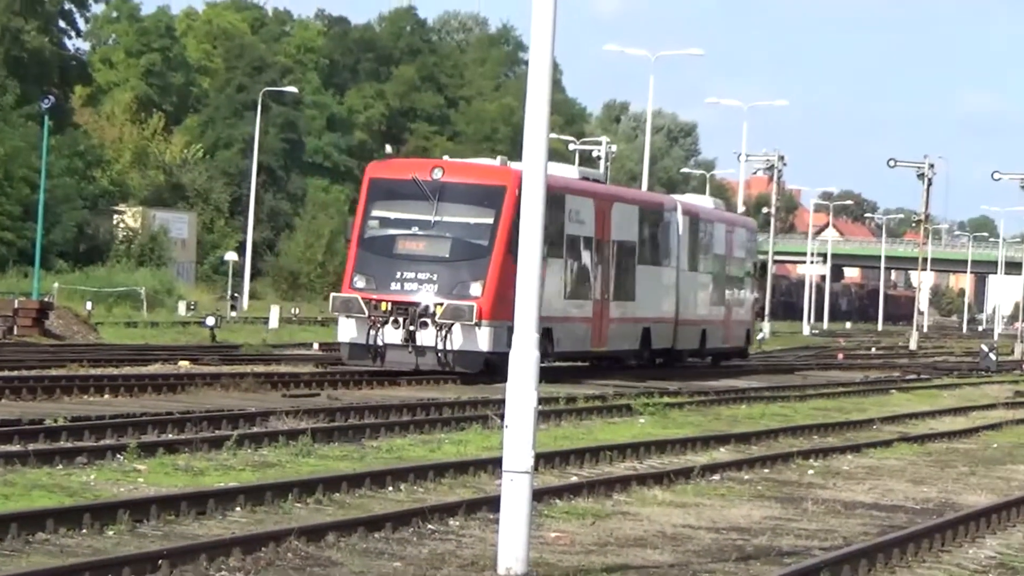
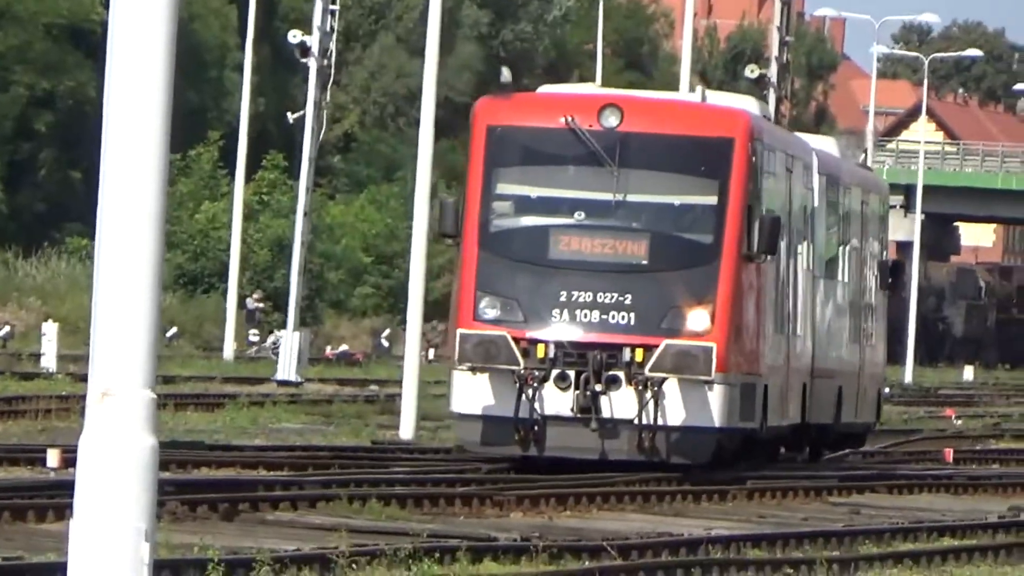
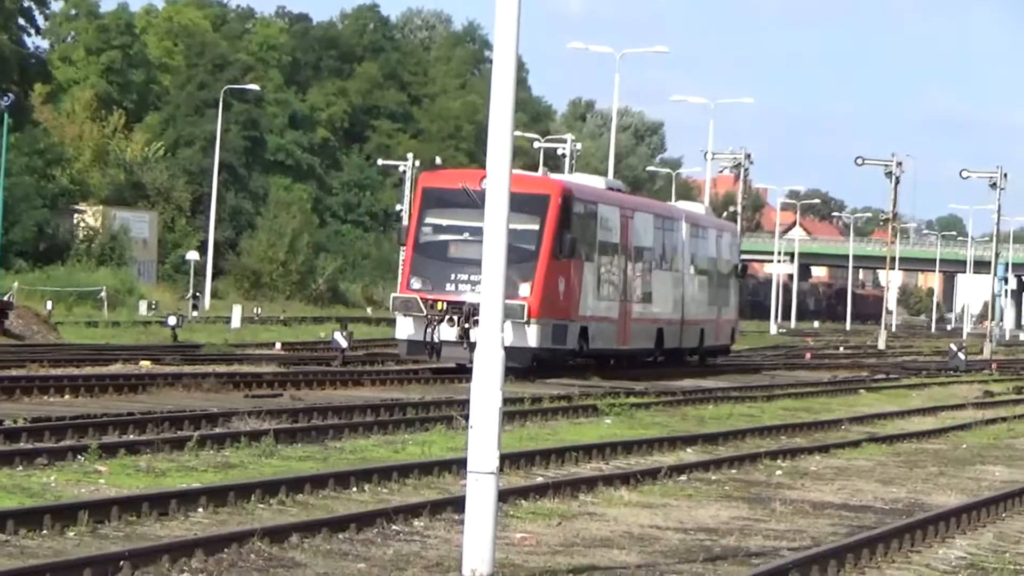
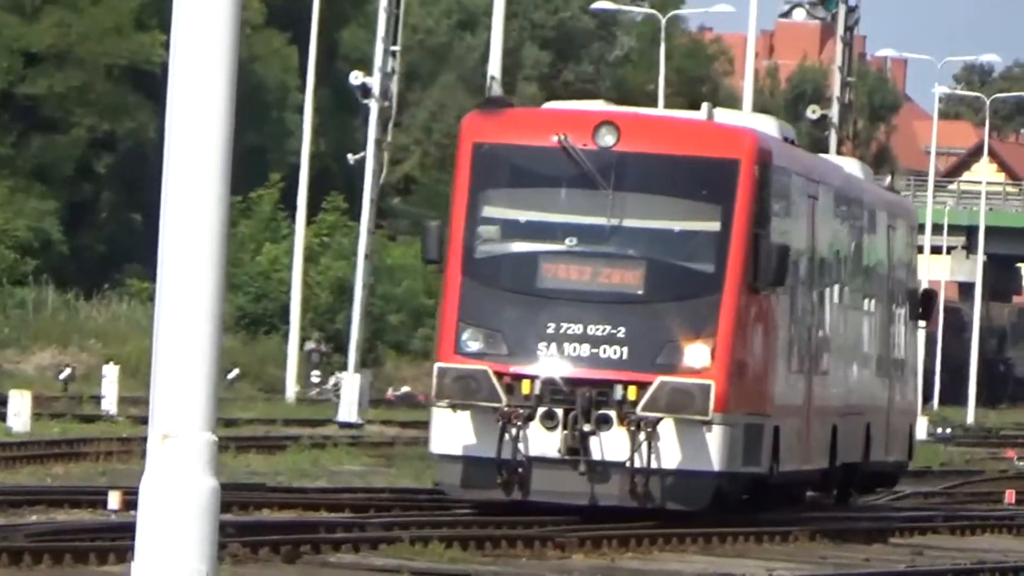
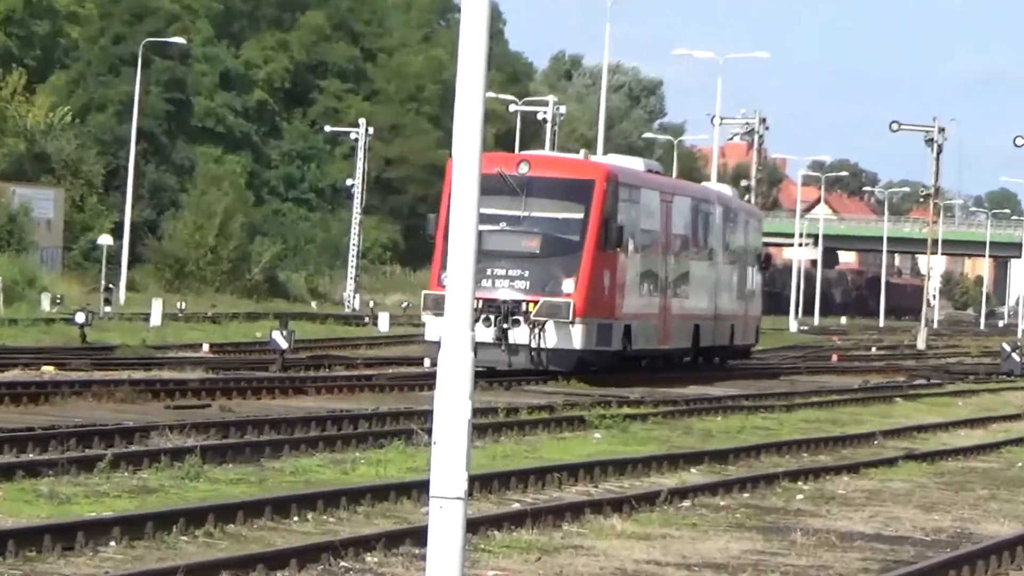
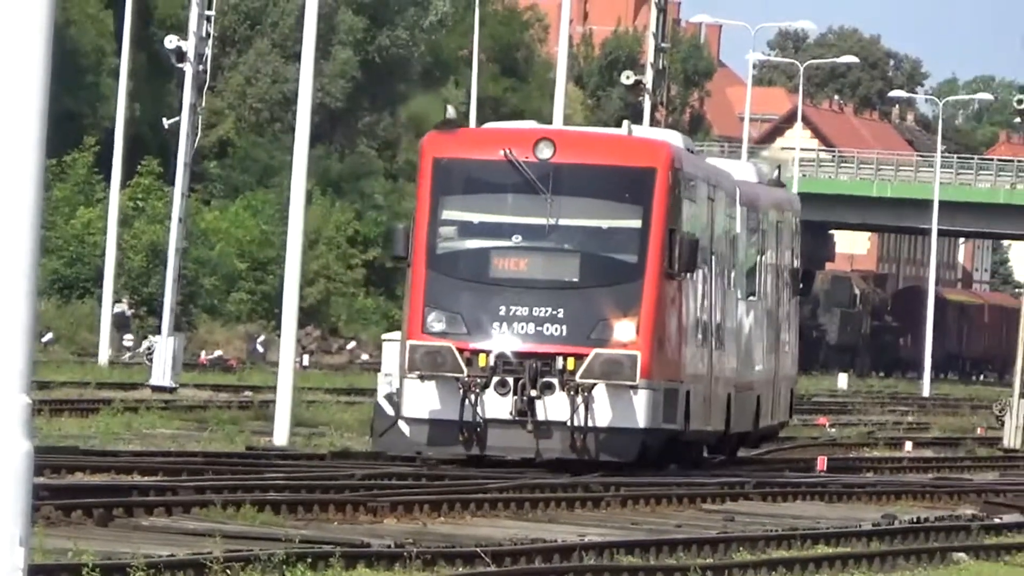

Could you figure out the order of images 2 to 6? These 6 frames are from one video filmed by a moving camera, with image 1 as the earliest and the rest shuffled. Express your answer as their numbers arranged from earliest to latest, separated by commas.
3, 5, 4, 2, 6
